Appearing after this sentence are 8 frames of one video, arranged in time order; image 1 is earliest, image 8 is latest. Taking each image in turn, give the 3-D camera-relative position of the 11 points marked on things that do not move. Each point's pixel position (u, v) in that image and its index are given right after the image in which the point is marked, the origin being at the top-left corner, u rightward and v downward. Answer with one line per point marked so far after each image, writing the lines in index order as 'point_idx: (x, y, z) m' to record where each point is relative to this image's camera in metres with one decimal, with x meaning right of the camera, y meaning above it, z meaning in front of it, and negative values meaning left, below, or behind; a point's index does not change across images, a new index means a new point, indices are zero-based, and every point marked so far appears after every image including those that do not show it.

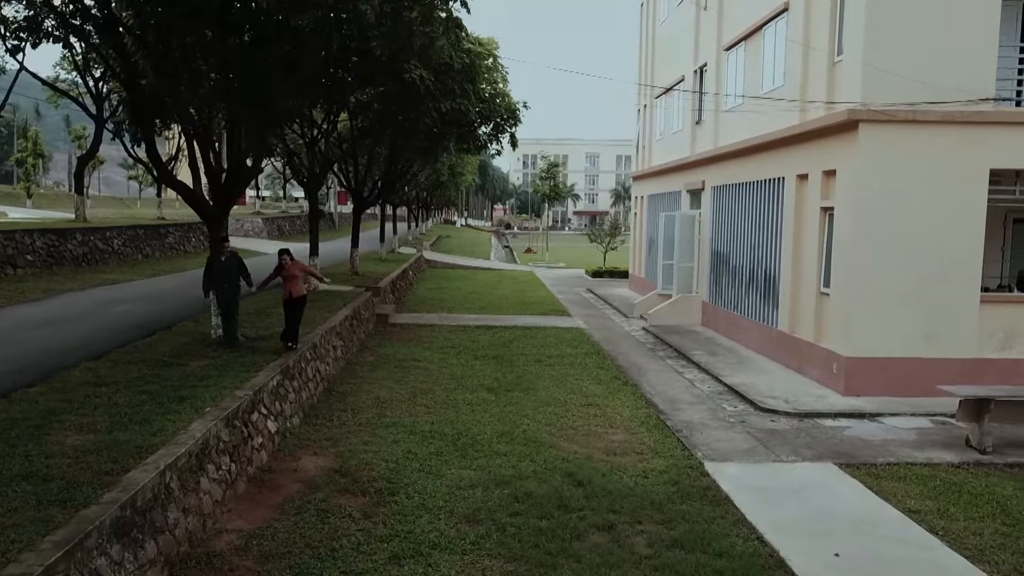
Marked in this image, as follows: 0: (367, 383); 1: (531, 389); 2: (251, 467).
0: (-2.0, -1.3, +10.6) m
1: (+0.3, -1.4, +10.6) m
2: (-2.3, -1.5, +6.6) m
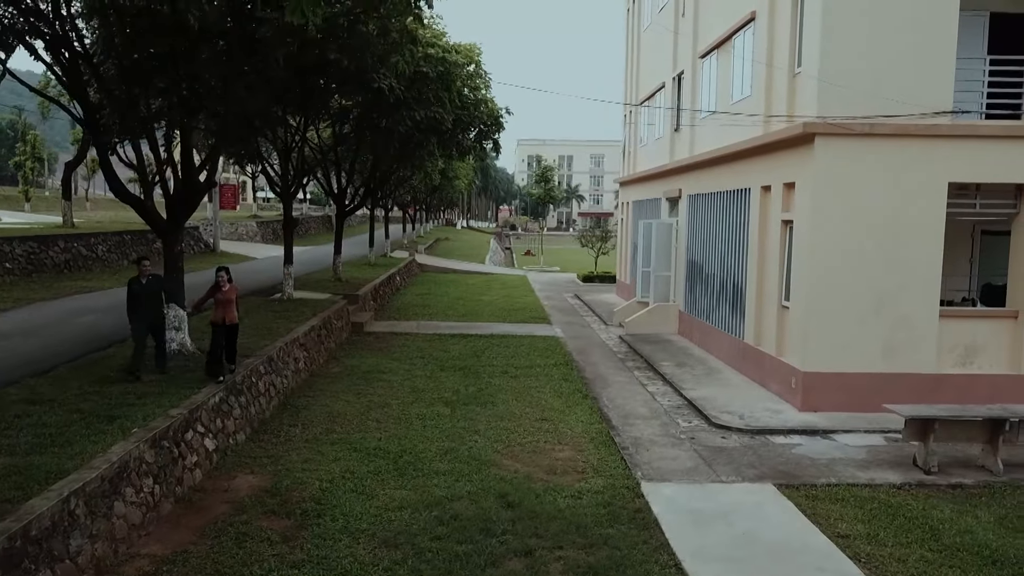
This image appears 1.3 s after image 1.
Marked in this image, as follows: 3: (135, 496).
0: (-2.6, -1.5, +10.6) m
1: (-0.3, -1.6, +10.5) m
2: (-2.8, -1.7, +6.6) m
3: (-2.8, -1.6, +5.8) m
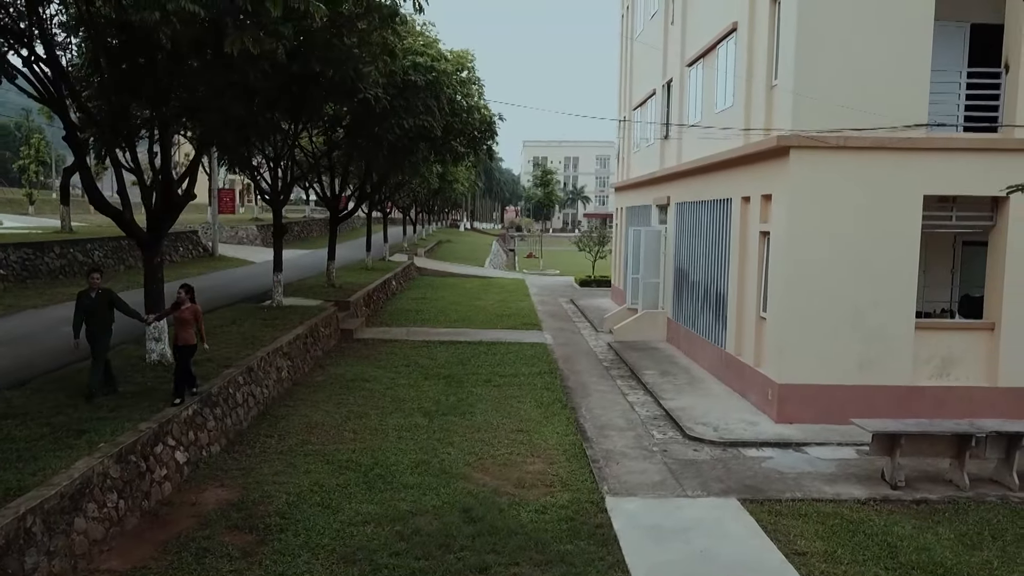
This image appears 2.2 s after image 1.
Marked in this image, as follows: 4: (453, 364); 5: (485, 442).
0: (-2.9, -1.7, +10.7) m
1: (-0.6, -1.7, +10.6) m
2: (-3.2, -1.8, +6.7) m
3: (-3.2, -1.7, +5.9) m
4: (-1.1, -1.4, +14.2) m
5: (-0.3, -1.8, +9.2) m
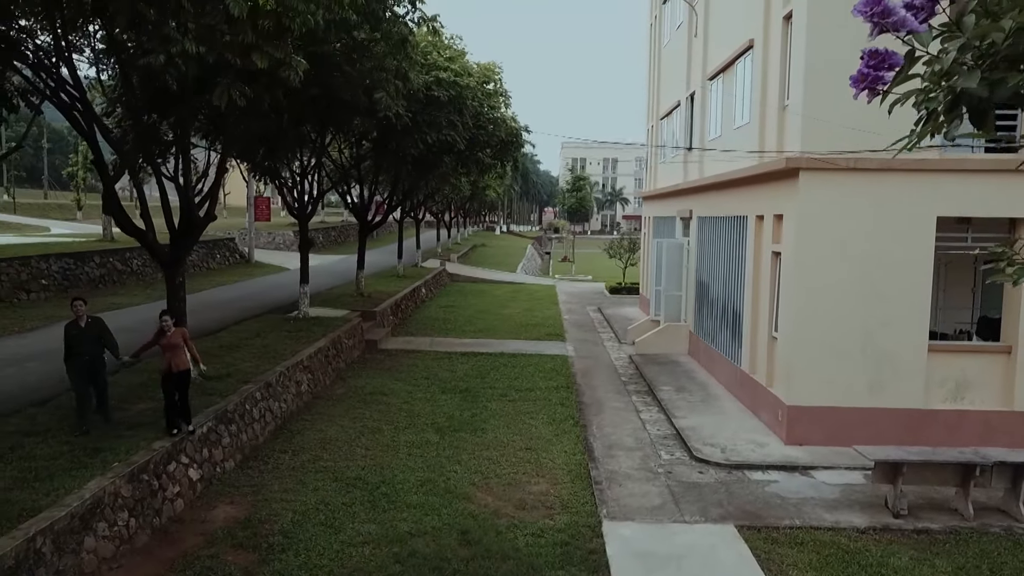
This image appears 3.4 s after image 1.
0: (-2.7, -1.9, +10.9) m
1: (-0.4, -2.0, +10.7) m
2: (-3.2, -2.1, +7.0) m
3: (-3.2, -1.9, +6.2) m
4: (-0.8, -1.7, +14.4) m
5: (-0.2, -2.1, +9.3) m
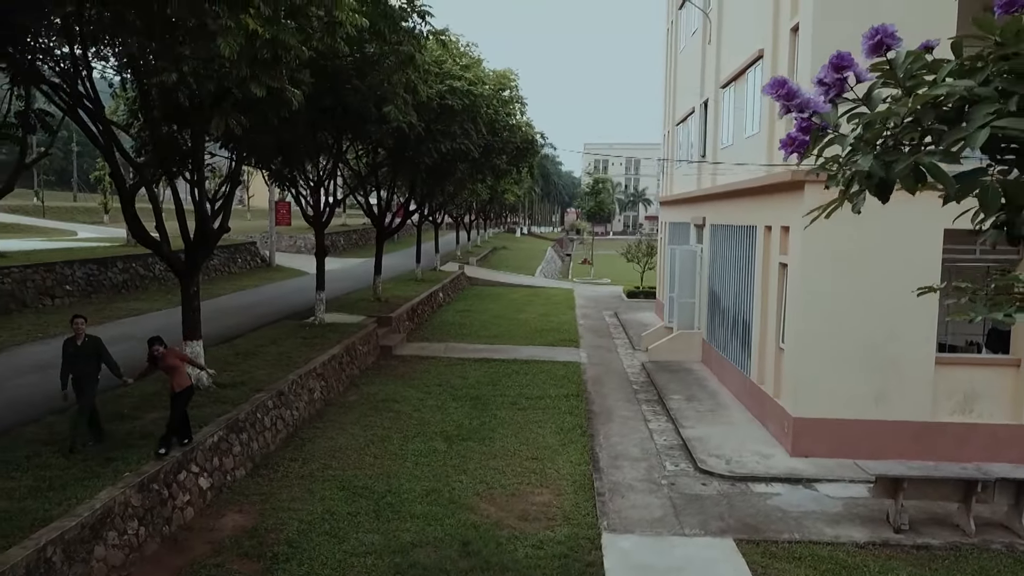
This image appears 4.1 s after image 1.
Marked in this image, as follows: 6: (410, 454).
0: (-2.6, -2.0, +11.1) m
1: (-0.3, -2.1, +10.9) m
2: (-3.2, -2.2, +7.2) m
3: (-3.3, -2.1, +6.4) m
4: (-0.5, -1.8, +14.5) m
5: (-0.2, -2.2, +9.4) m
6: (-1.3, -2.2, +10.0) m
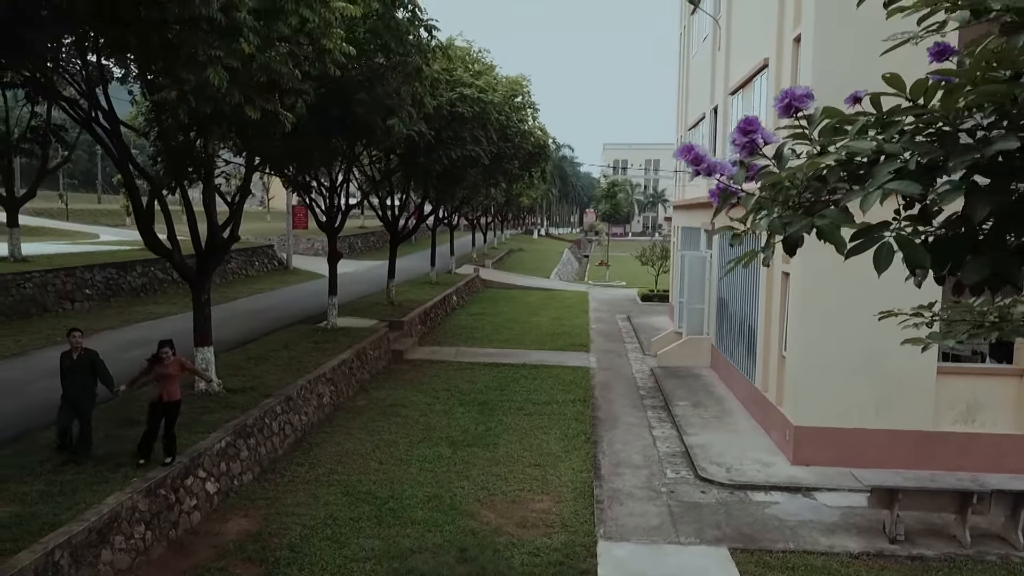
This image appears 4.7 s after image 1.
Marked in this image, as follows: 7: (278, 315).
0: (-2.5, -2.1, +11.3) m
1: (-0.3, -2.2, +11.0) m
2: (-3.2, -2.3, +7.4) m
3: (-3.3, -2.2, +6.6) m
4: (-0.4, -1.9, +14.7) m
5: (-0.1, -2.3, +9.6) m
6: (-1.3, -2.3, +10.2) m
7: (-5.9, -0.7, +19.6) m
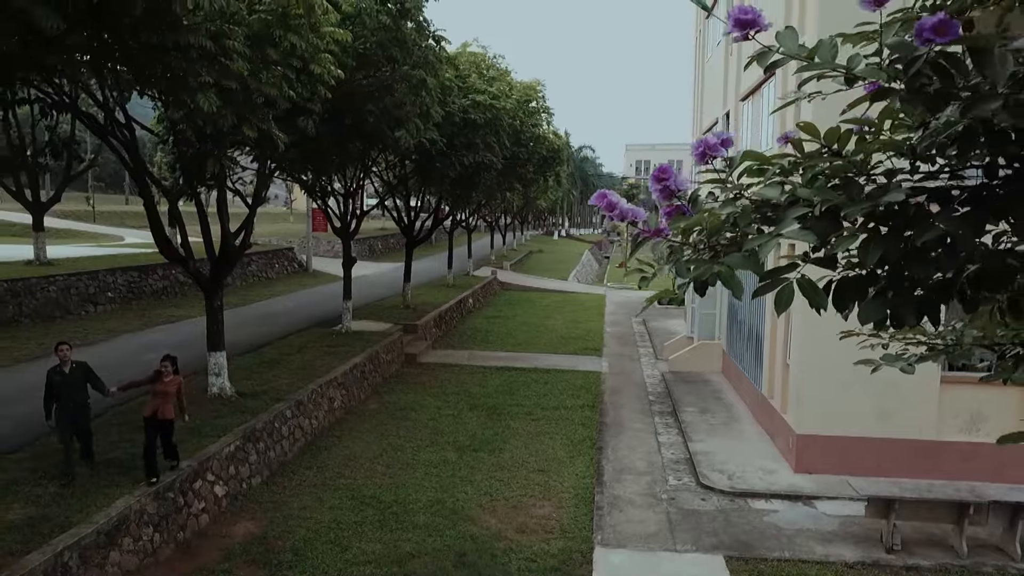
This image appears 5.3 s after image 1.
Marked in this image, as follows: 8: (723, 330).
0: (-2.4, -2.2, +11.5) m
1: (-0.2, -2.3, +11.1) m
2: (-3.3, -2.4, +7.6) m
3: (-3.3, -2.3, +6.8) m
4: (-0.2, -2.0, +14.8) m
5: (-0.1, -2.4, +9.7) m
6: (-1.2, -2.4, +10.3) m
7: (-5.6, -0.8, +19.9) m
8: (+4.6, -0.9, +17.0) m
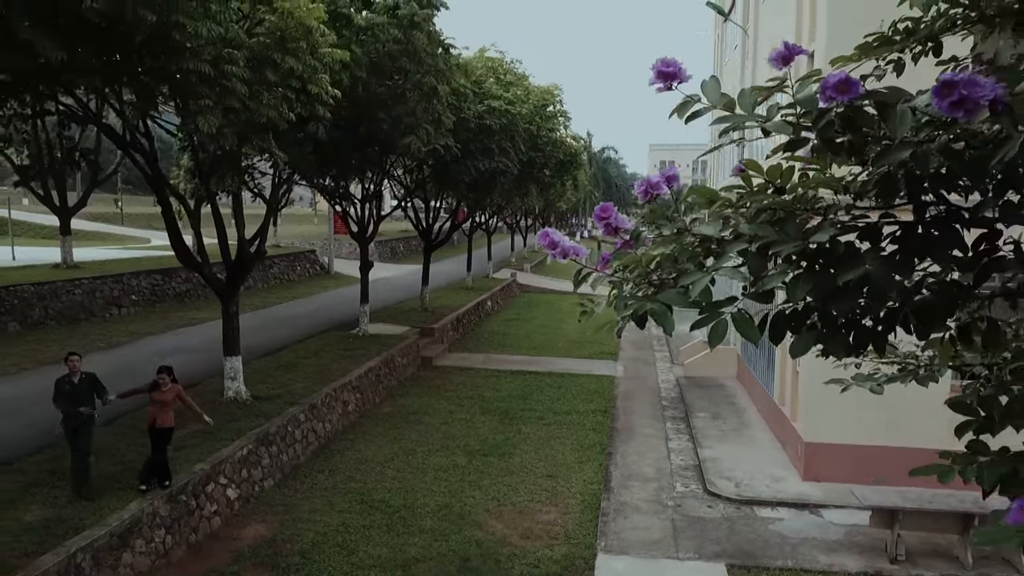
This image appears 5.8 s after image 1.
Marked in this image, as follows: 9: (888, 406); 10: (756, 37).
0: (-2.3, -2.3, +11.7) m
1: (-0.1, -2.4, +11.2) m
2: (-3.2, -2.5, +7.8) m
3: (-3.3, -2.4, +7.0) m
4: (0.0, -2.1, +14.9) m
5: (0.0, -2.5, +9.8) m
6: (-1.1, -2.4, +10.5) m
7: (-5.2, -0.9, +20.1) m
8: (+5.0, -1.0, +17.0) m
9: (+4.7, -1.4, +9.6) m
10: (+5.1, +5.2, +16.1) m
